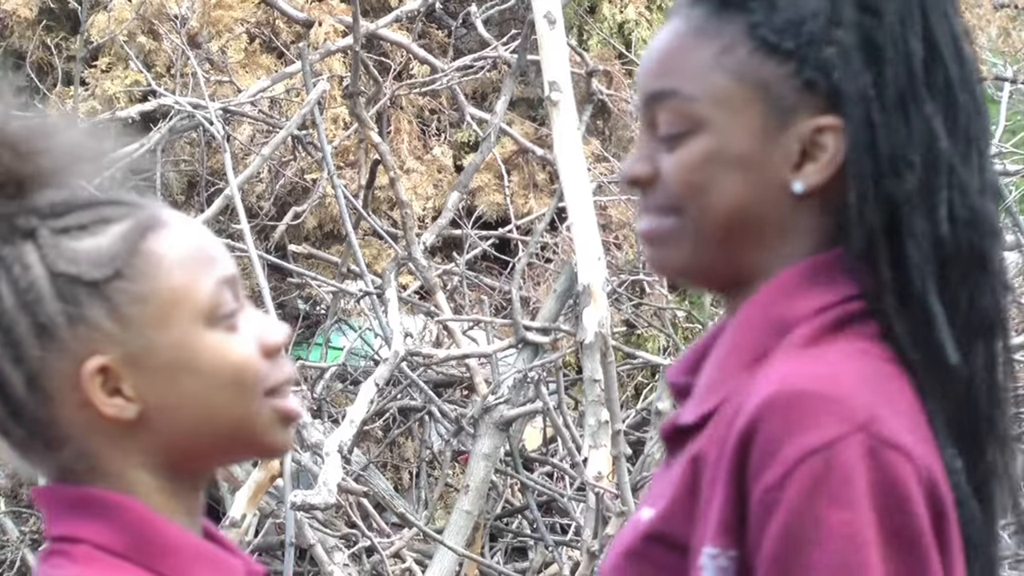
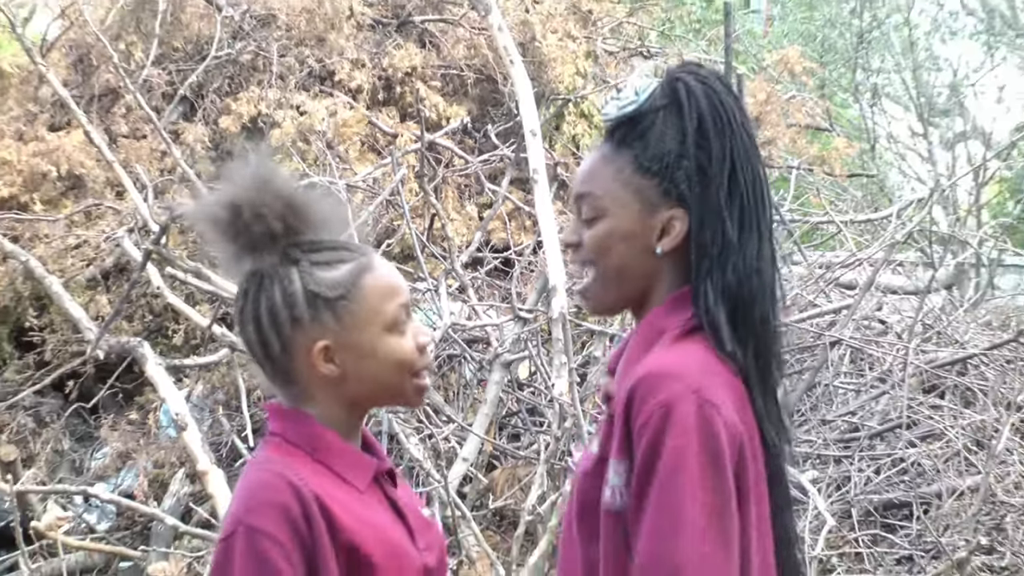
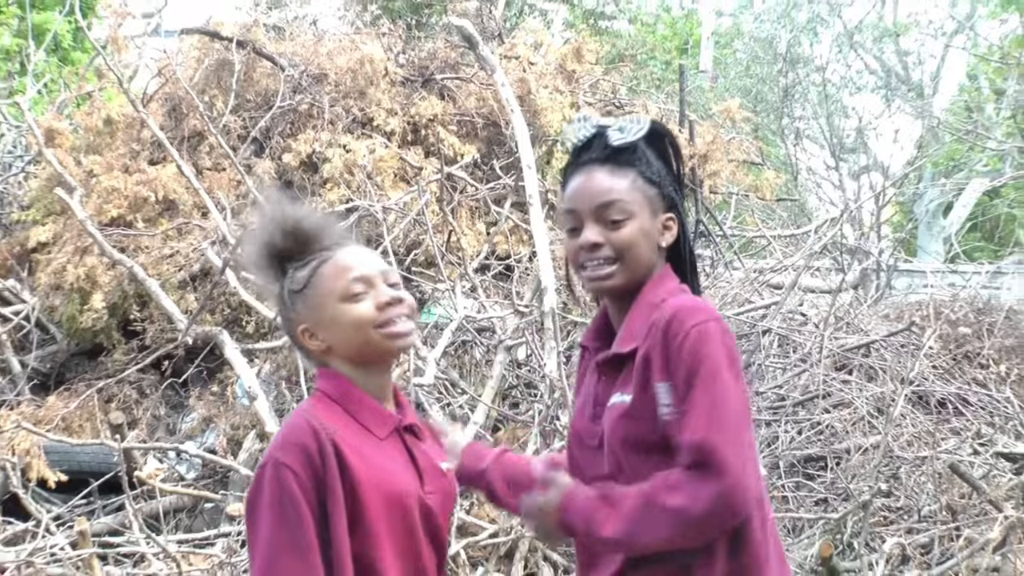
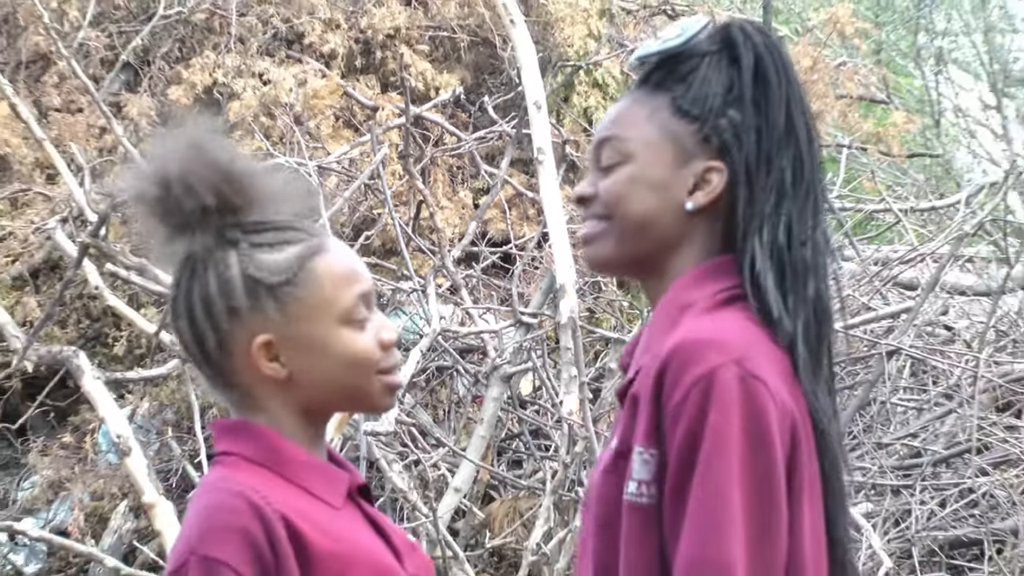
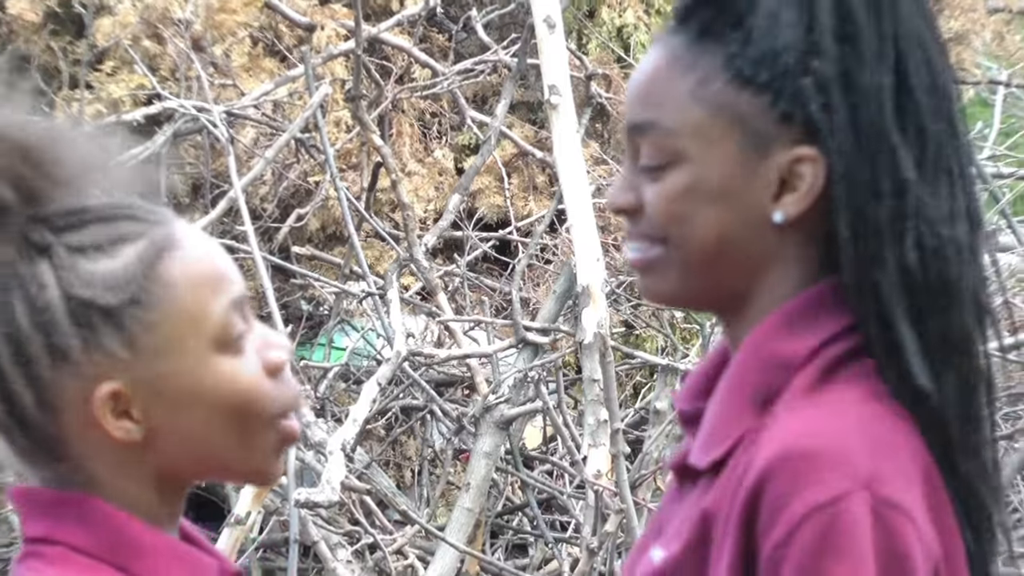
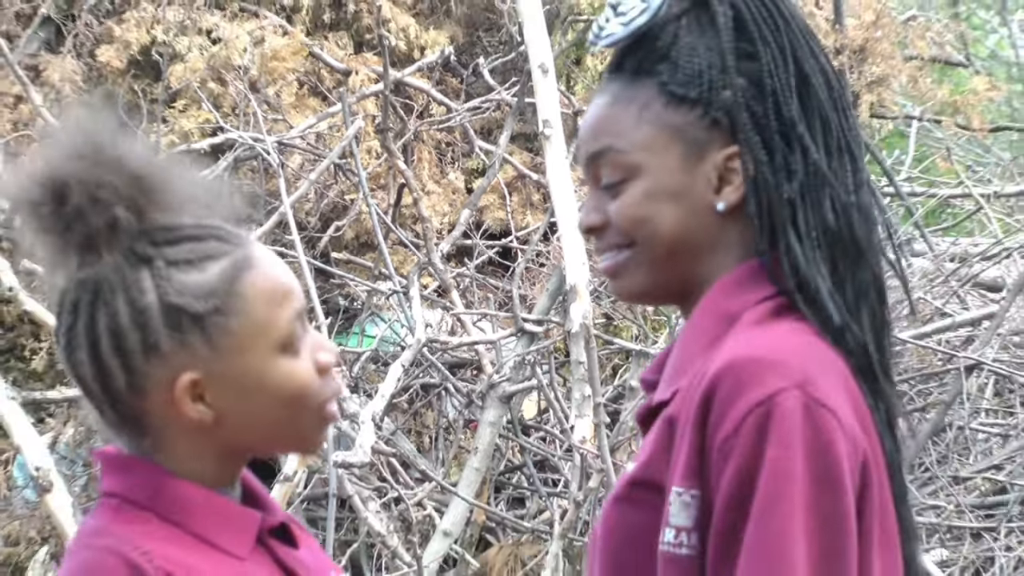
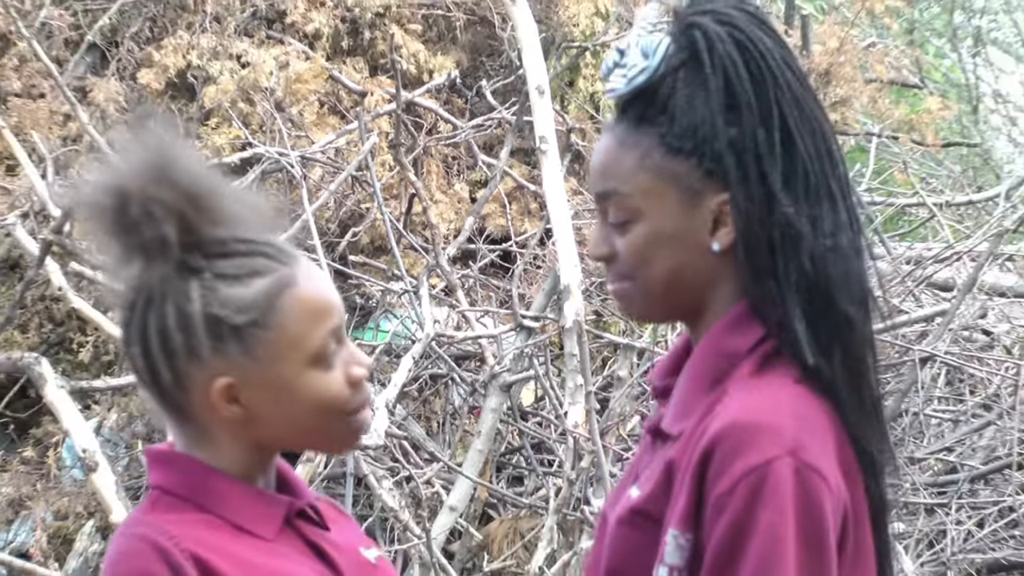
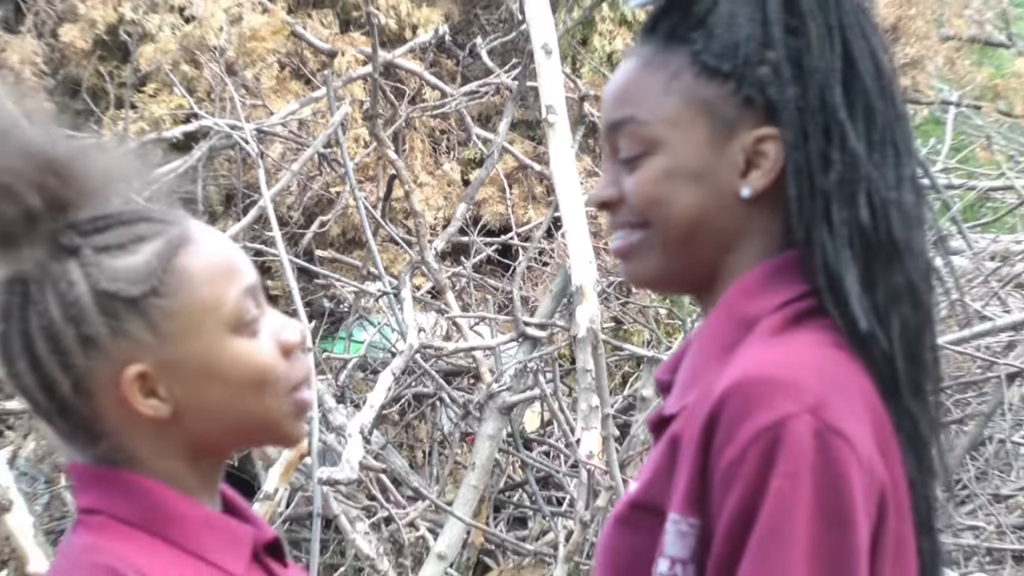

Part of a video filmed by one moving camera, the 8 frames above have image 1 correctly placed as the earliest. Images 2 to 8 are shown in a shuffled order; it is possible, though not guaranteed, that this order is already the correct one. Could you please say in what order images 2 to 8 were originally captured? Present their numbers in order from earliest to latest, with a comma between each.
5, 8, 6, 7, 4, 2, 3
